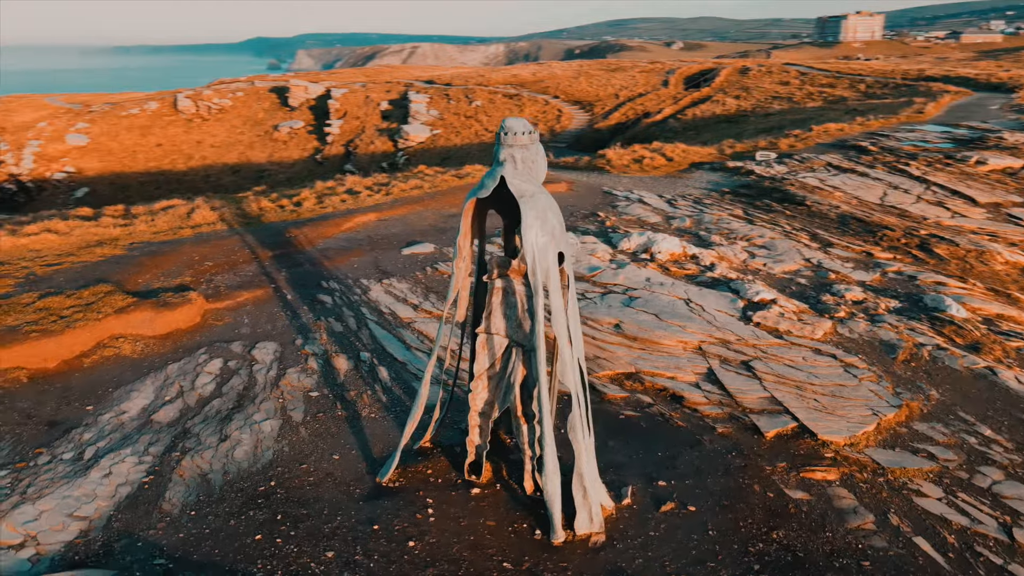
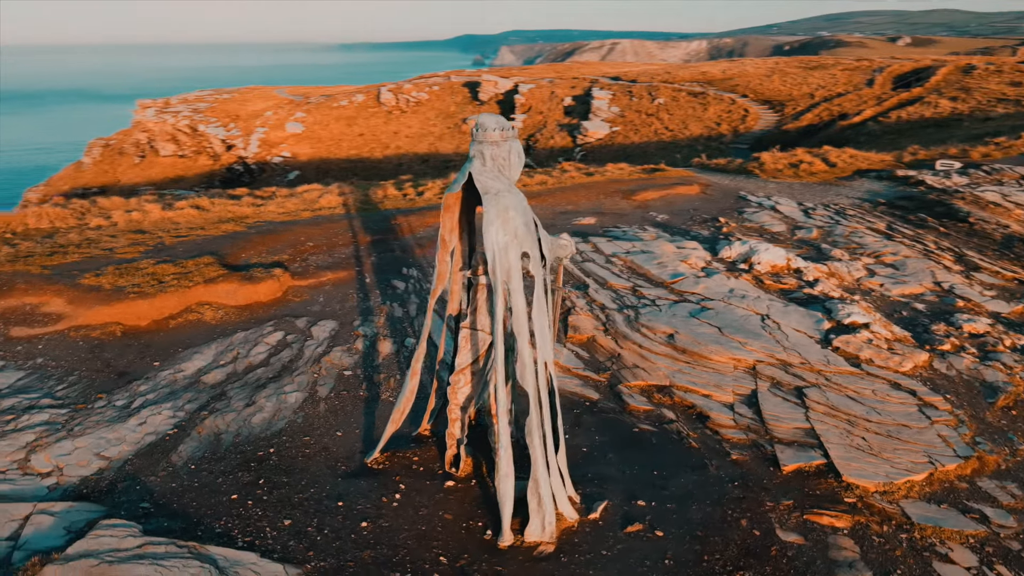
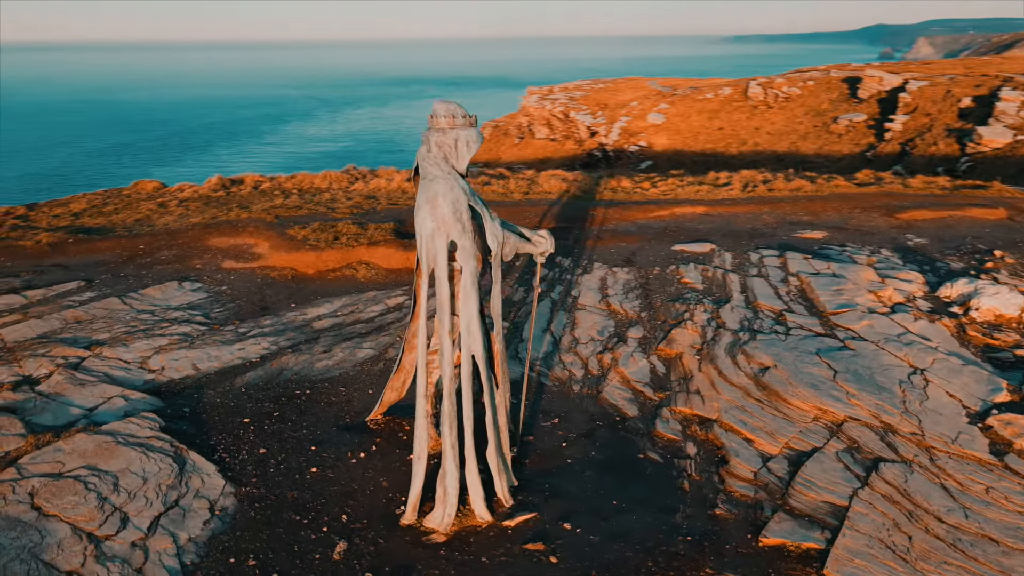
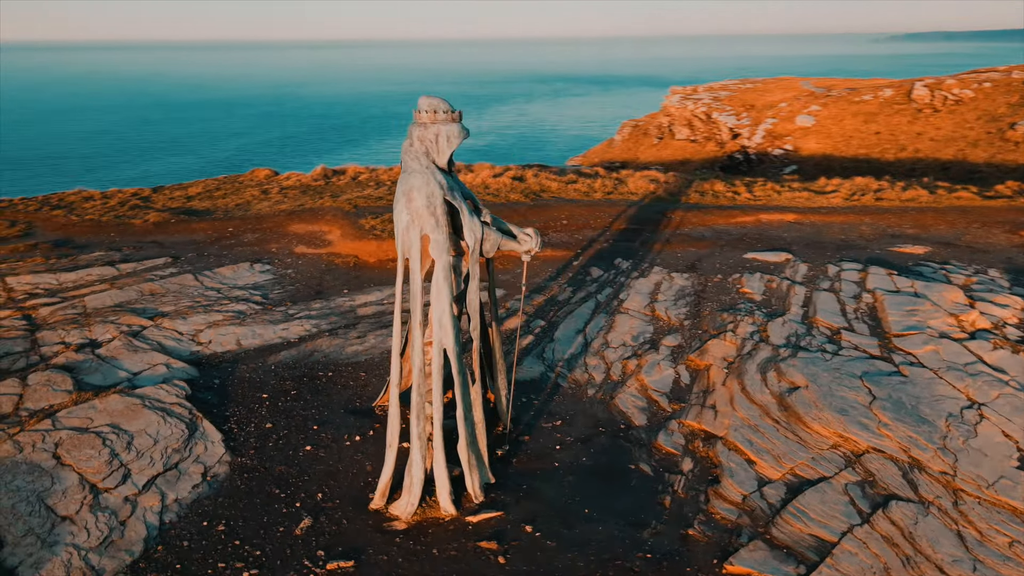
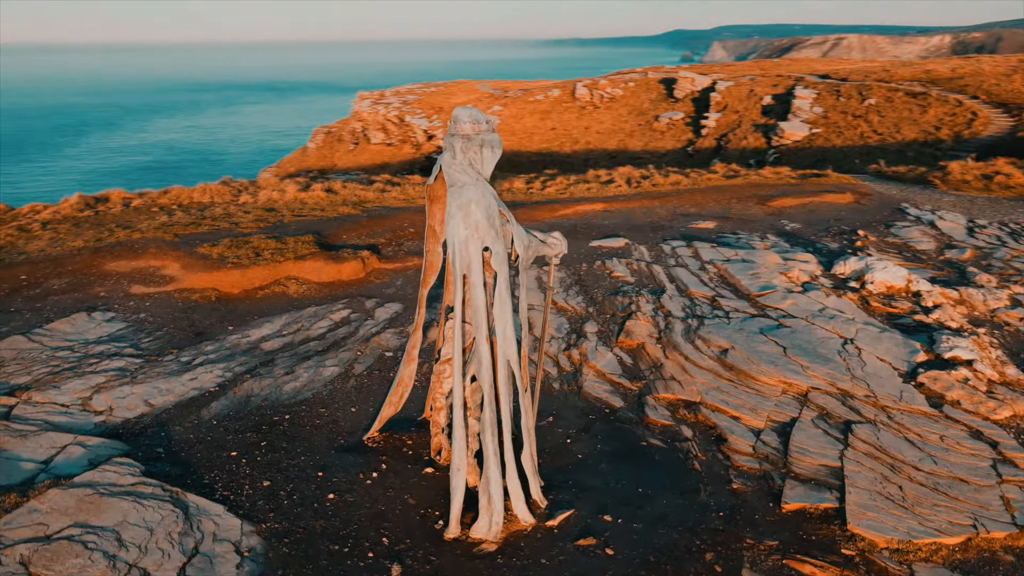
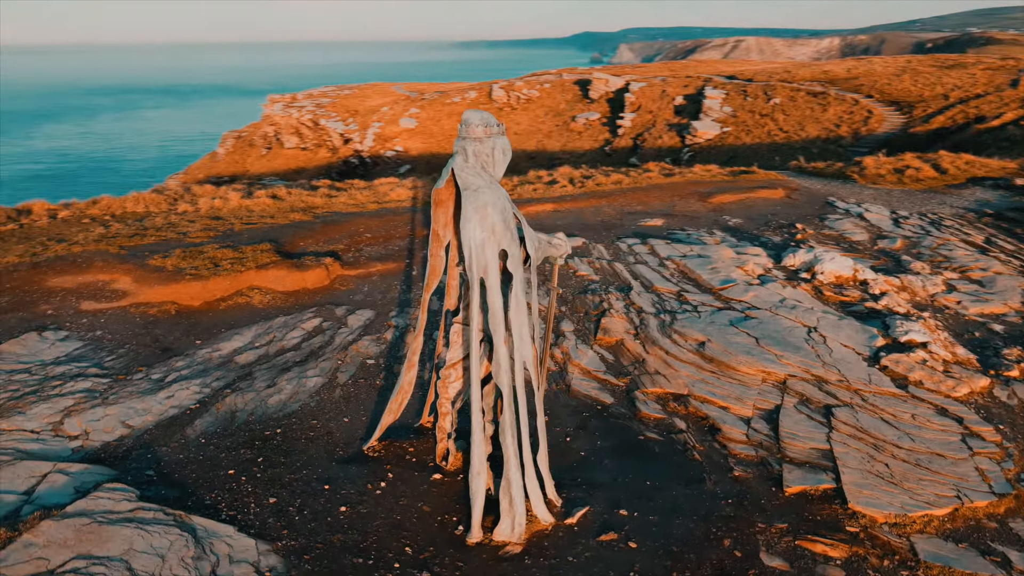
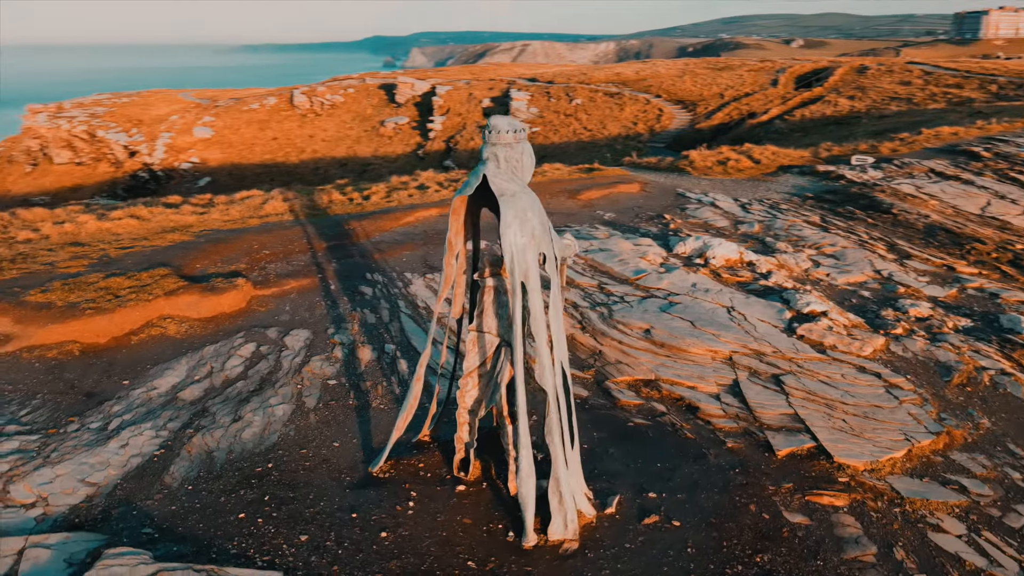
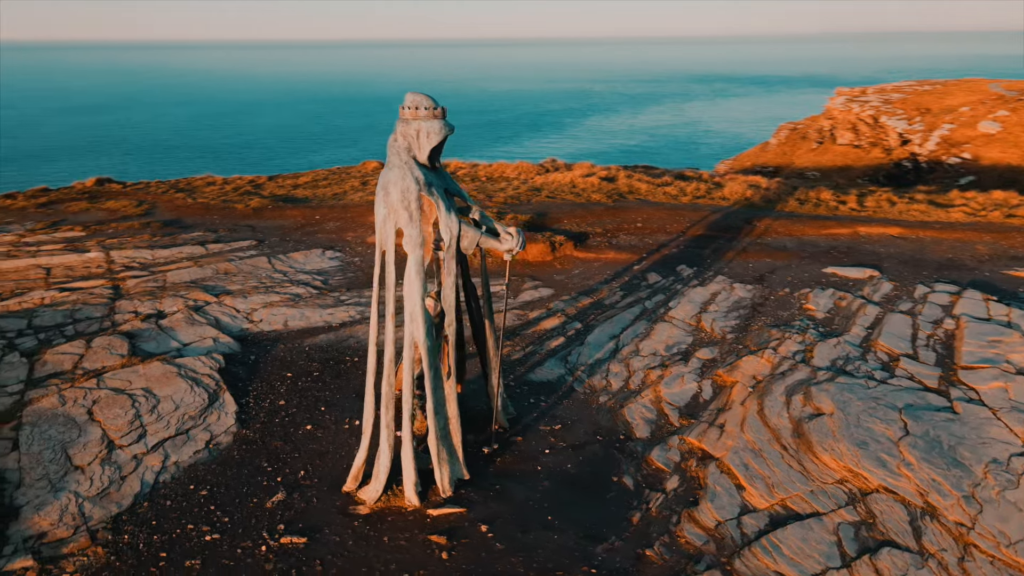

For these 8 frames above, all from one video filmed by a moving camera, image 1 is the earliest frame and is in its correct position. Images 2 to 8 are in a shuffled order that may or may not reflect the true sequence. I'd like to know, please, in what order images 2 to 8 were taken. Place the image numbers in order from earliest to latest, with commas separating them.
7, 2, 6, 5, 3, 4, 8
